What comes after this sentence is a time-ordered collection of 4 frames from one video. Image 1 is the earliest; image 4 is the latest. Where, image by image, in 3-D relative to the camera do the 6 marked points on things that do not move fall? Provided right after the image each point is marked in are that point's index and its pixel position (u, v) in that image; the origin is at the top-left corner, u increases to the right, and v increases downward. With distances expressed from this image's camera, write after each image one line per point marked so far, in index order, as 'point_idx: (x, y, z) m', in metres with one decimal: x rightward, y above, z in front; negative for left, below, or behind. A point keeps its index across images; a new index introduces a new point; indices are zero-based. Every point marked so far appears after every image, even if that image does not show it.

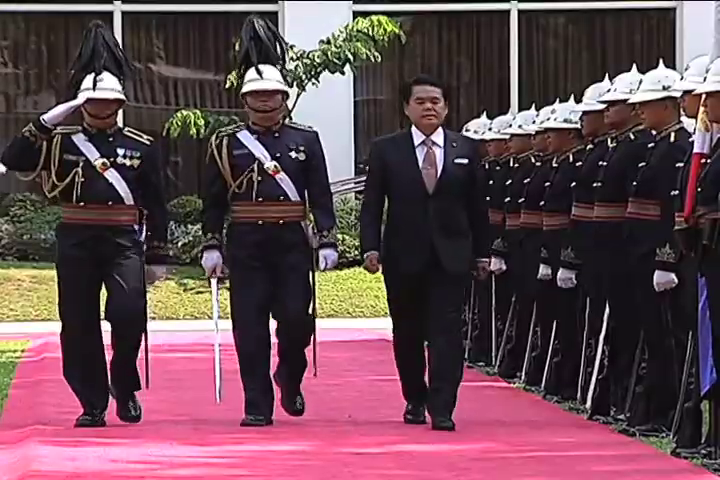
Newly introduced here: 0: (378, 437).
0: (+0.1, -1.0, +8.2) m
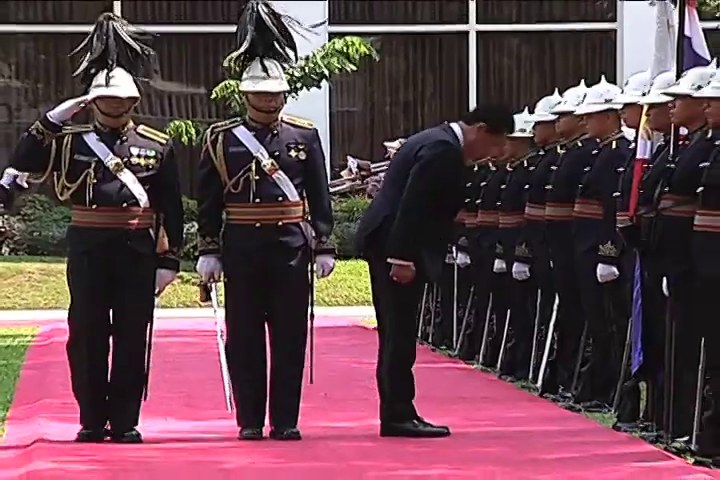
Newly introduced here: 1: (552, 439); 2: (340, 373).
0: (-0.1, -1.0, +9.2) m
1: (+1.0, -1.0, +8.6) m
2: (-0.1, -0.9, +11.2) m
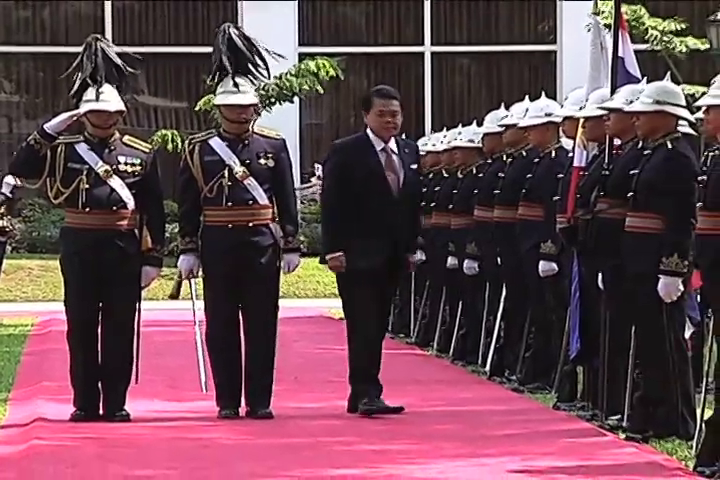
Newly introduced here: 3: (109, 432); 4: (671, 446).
0: (-0.3, -1.0, +10.2) m
1: (+0.8, -1.0, +9.6) m
2: (-0.4, -0.9, +12.2) m
3: (-1.4, -1.1, +9.2) m
4: (+1.6, -1.1, +8.6) m
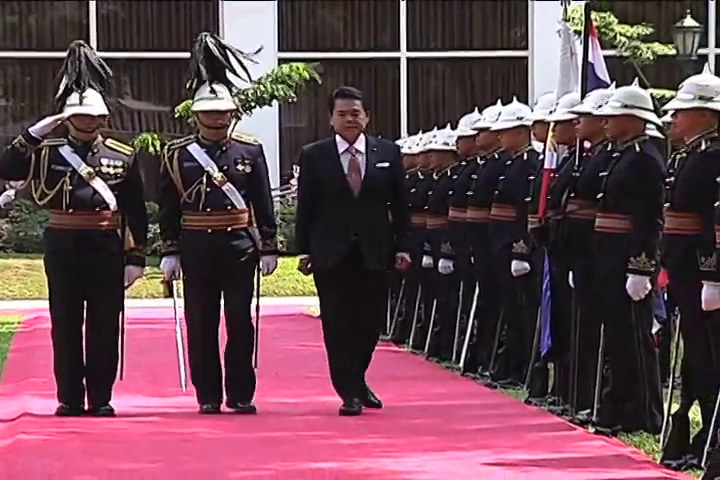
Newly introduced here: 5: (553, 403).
0: (-0.4, -1.0, +10.5) m
1: (+0.7, -1.0, +9.9) m
2: (-0.5, -0.9, +12.5) m
3: (-1.5, -1.1, +9.5) m
4: (+1.5, -1.1, +8.9) m
5: (+1.2, -1.0, +10.1) m
